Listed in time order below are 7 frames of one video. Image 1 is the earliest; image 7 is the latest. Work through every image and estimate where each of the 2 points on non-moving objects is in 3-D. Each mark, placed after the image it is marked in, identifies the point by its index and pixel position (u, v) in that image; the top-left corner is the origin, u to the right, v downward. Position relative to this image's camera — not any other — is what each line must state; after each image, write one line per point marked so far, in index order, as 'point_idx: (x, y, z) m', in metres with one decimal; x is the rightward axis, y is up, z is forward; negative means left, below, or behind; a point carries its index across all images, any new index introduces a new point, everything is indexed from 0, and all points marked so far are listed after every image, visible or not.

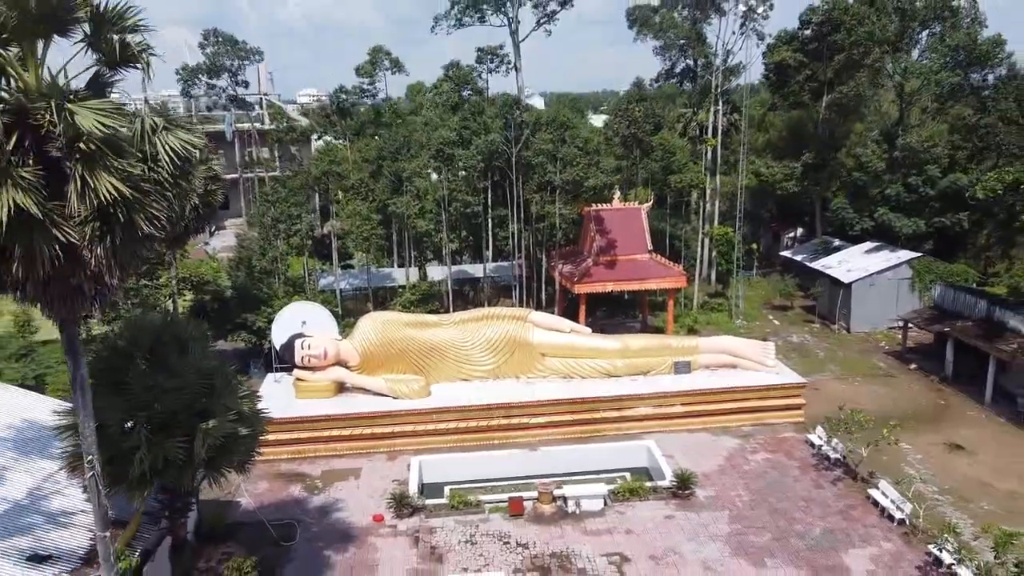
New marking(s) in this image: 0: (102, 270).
0: (-3.1, +0.1, +5.4) m
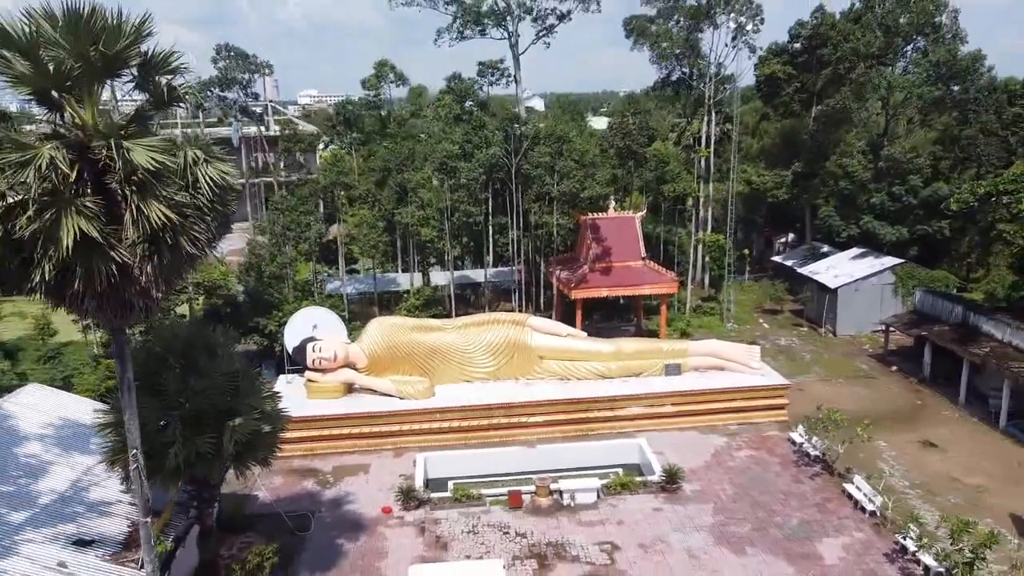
0: (-3.1, 0.0, +6.1) m
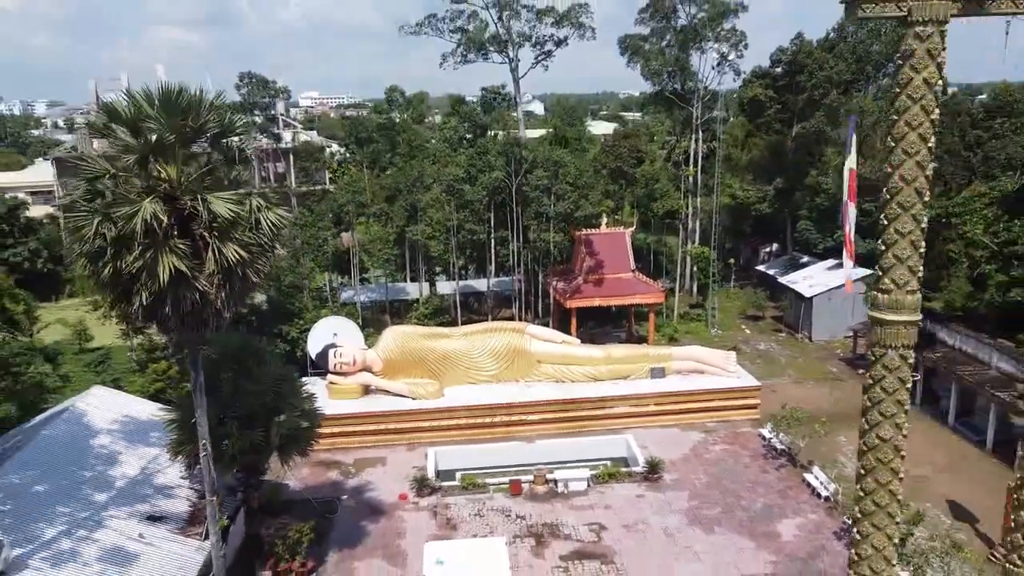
0: (-3.1, -0.2, +7.6) m
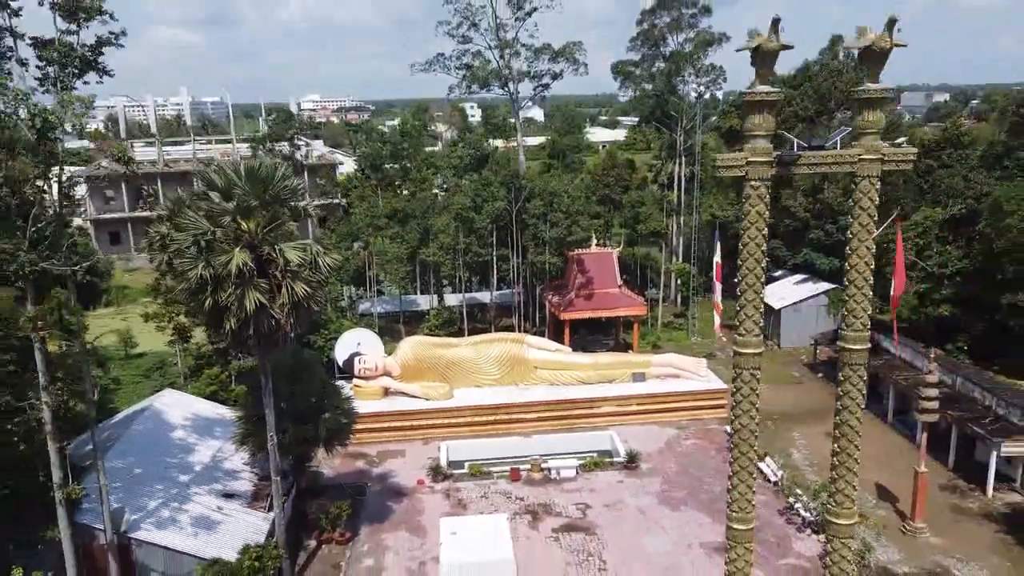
0: (-3.1, -0.6, +9.9) m
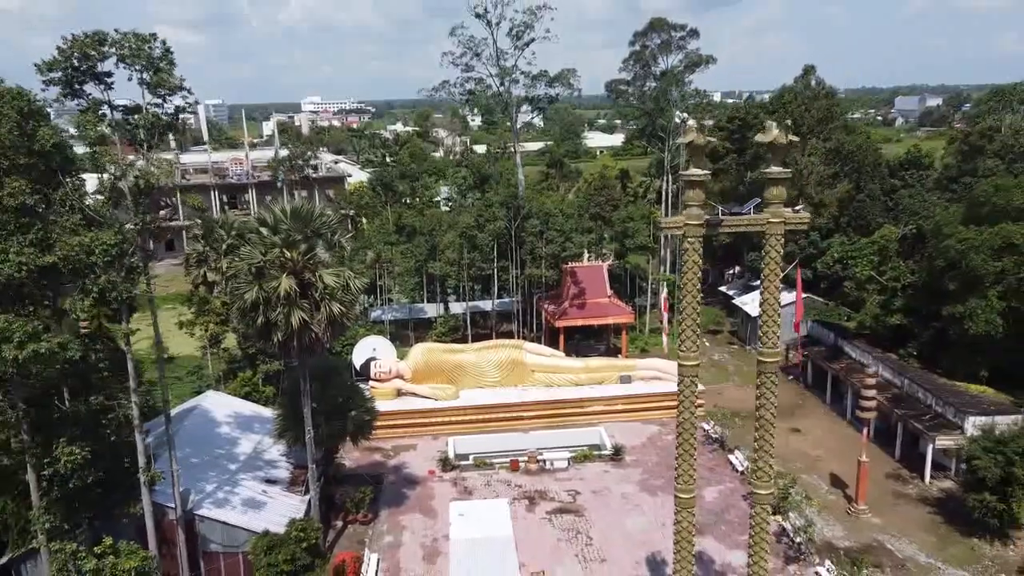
0: (-3.1, -0.9, +11.9) m
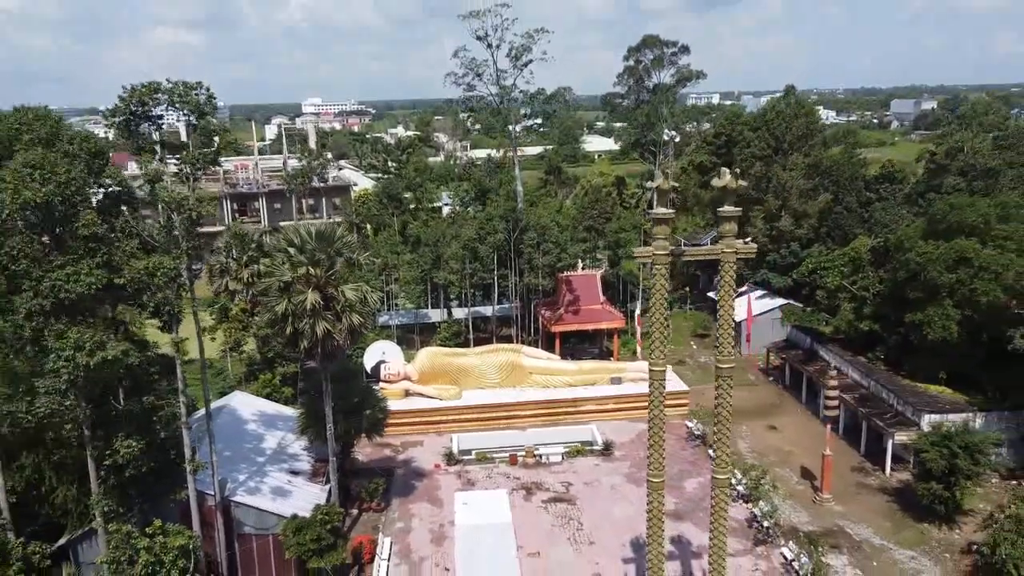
0: (-3.1, -1.1, +13.4) m
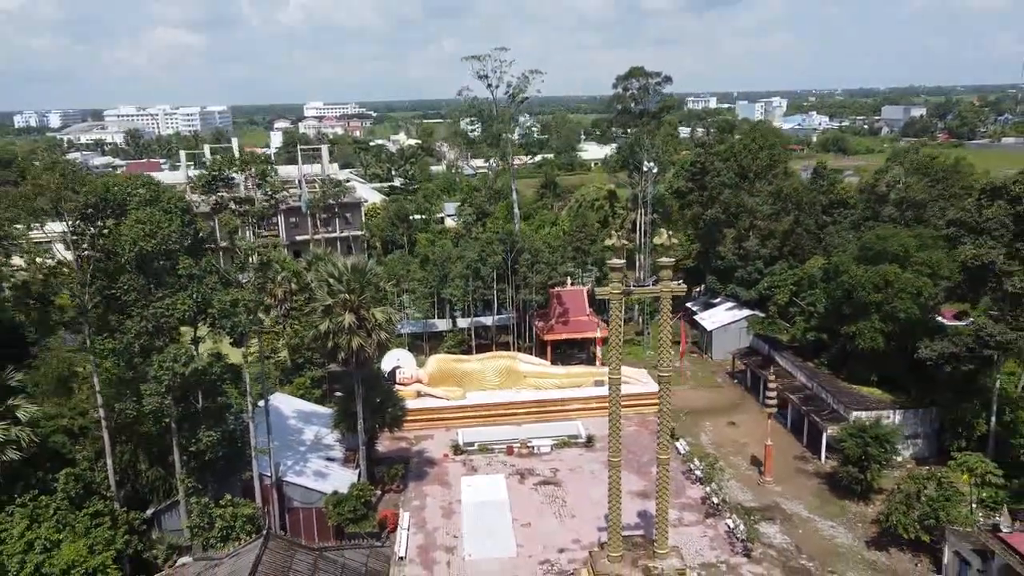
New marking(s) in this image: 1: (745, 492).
0: (-3.2, -1.6, +16.7) m
1: (+6.0, -5.3, +18.5) m
